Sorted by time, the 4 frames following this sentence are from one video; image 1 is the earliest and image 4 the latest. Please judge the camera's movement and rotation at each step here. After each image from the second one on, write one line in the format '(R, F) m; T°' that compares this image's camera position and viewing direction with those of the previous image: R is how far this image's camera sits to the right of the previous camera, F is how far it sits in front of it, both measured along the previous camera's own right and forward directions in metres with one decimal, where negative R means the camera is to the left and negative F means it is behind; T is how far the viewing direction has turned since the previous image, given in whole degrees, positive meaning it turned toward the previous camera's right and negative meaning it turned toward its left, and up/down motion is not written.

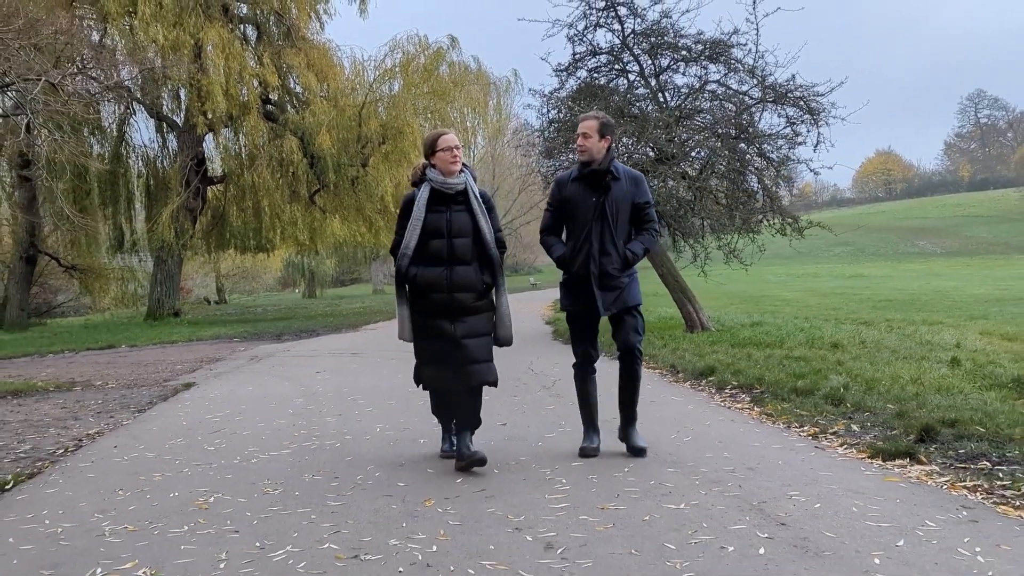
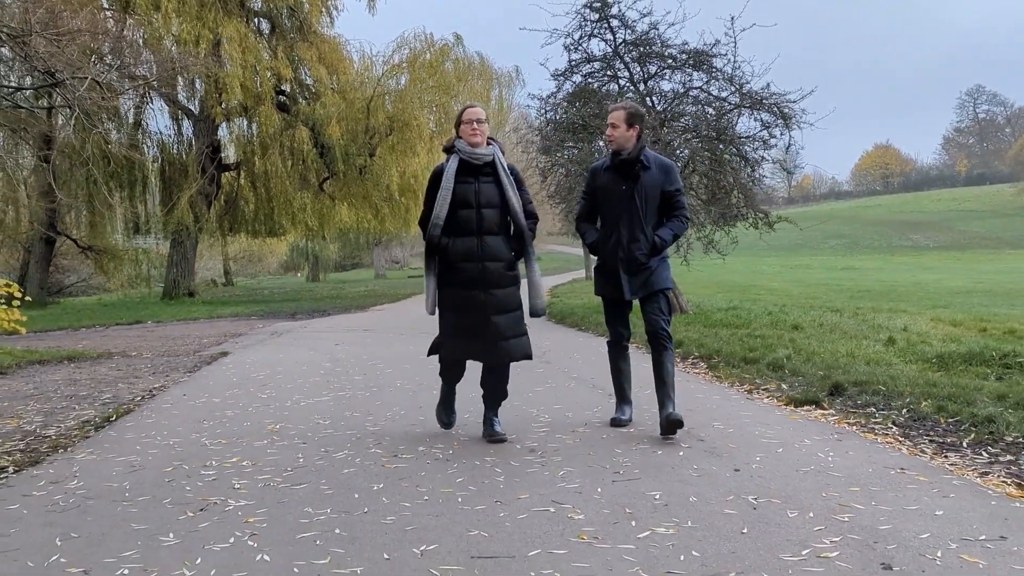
(0.0, -1.2) m; 0°
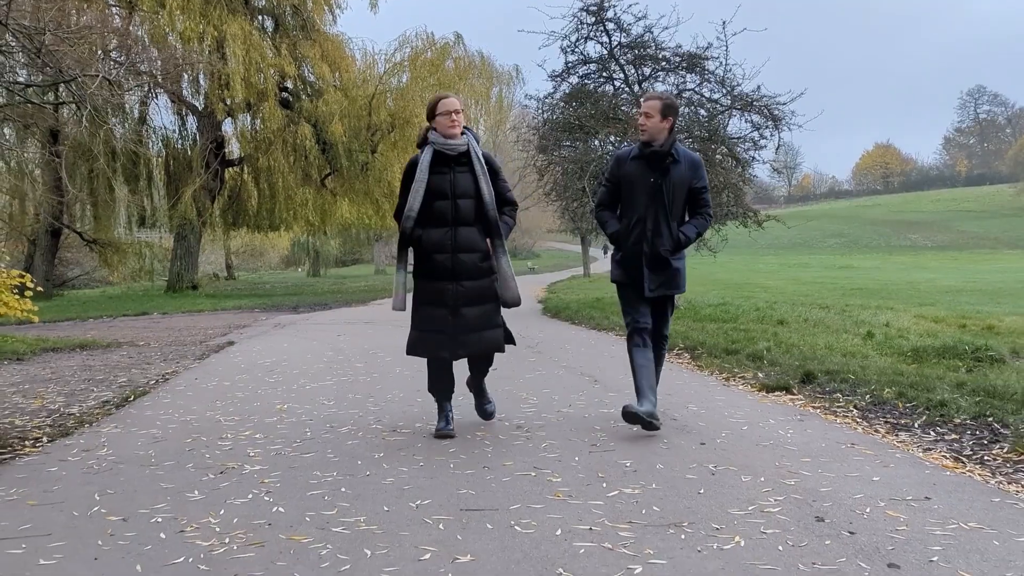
(0.0, -0.4) m; 0°
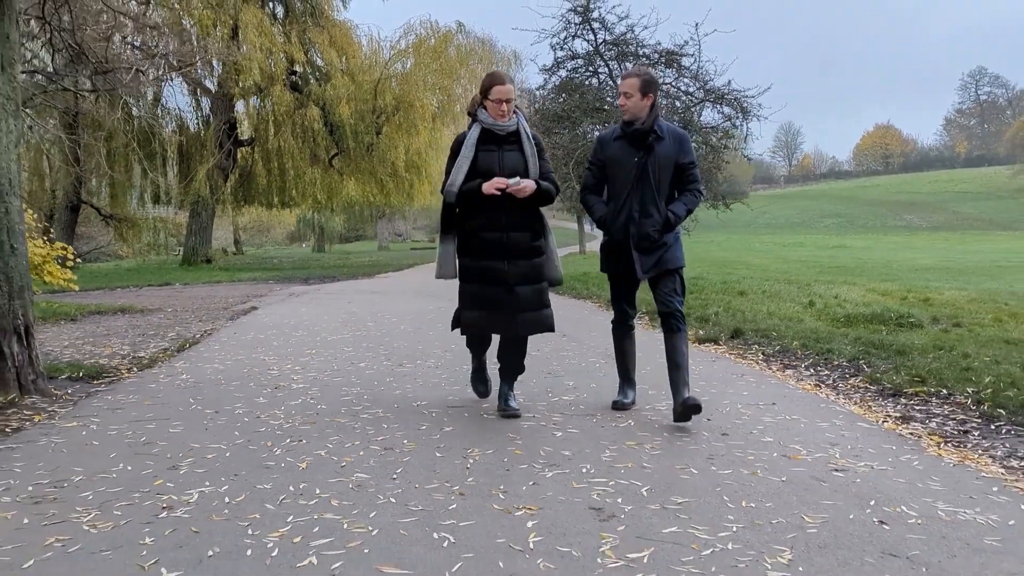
(+0.1, -1.4) m; 0°
